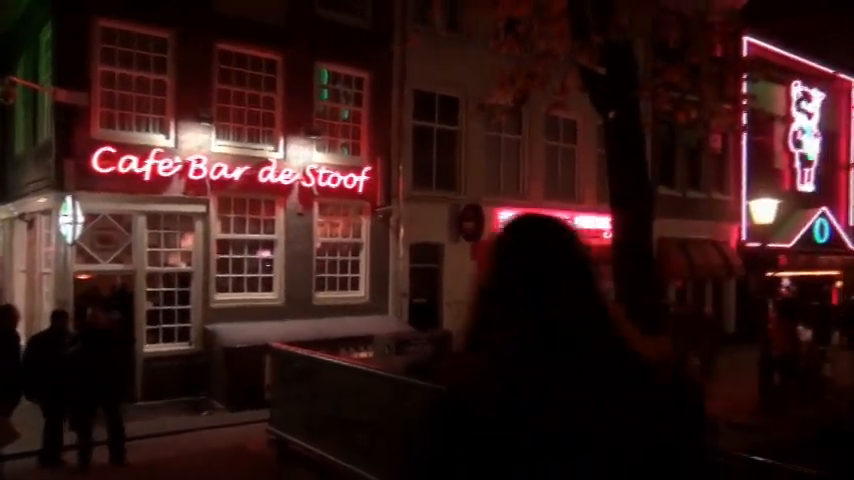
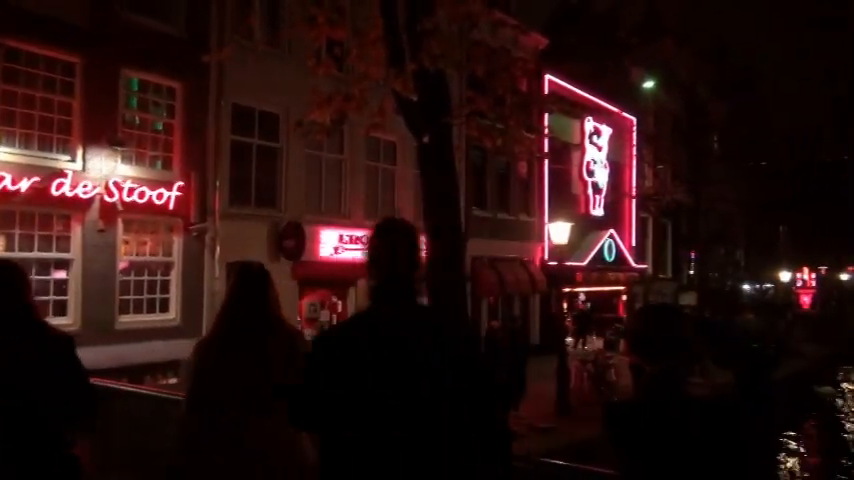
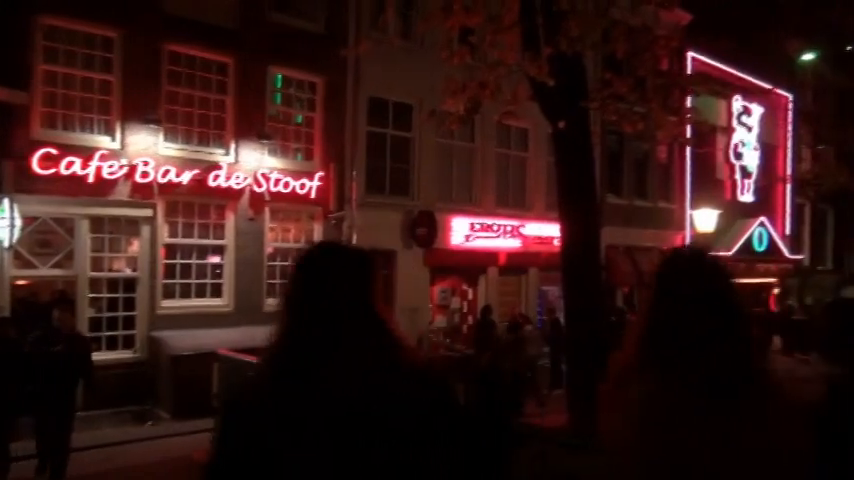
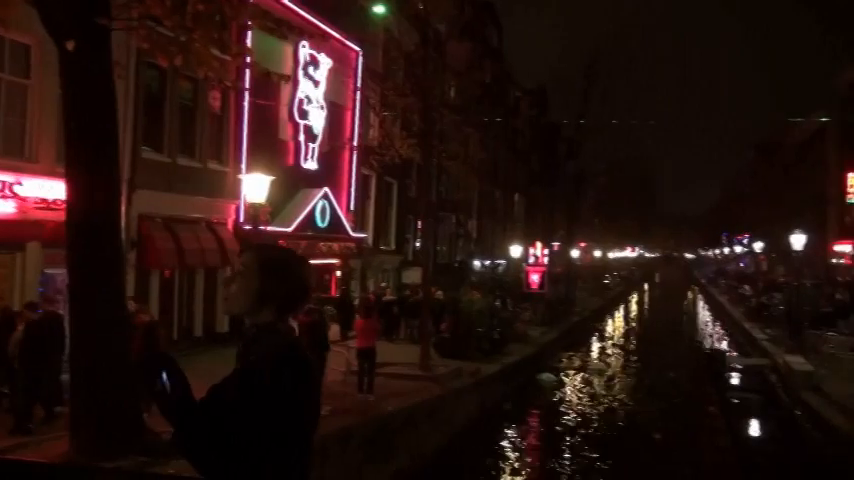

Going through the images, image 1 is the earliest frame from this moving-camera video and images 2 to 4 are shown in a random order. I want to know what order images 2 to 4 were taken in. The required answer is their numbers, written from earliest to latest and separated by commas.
3, 2, 4
